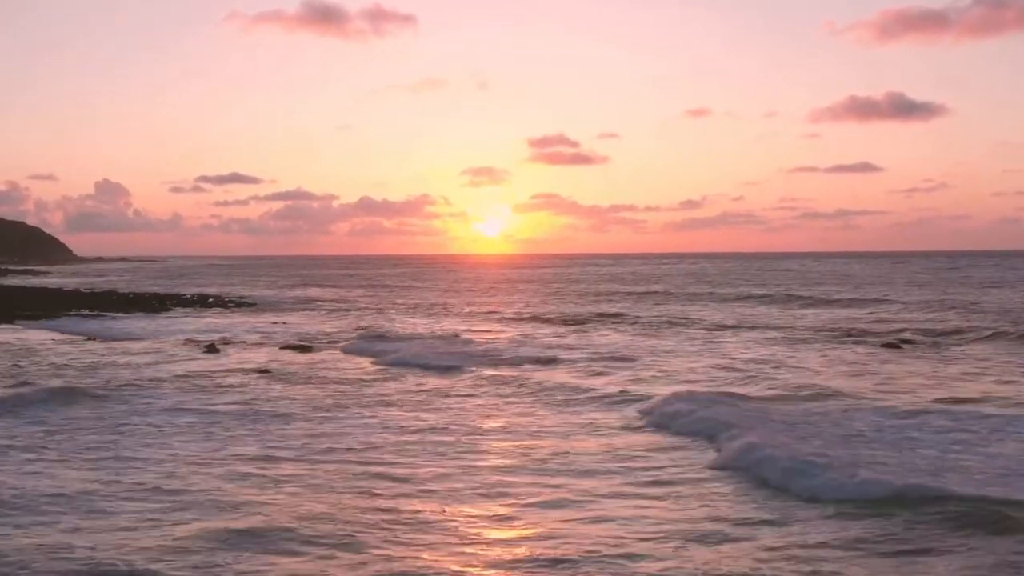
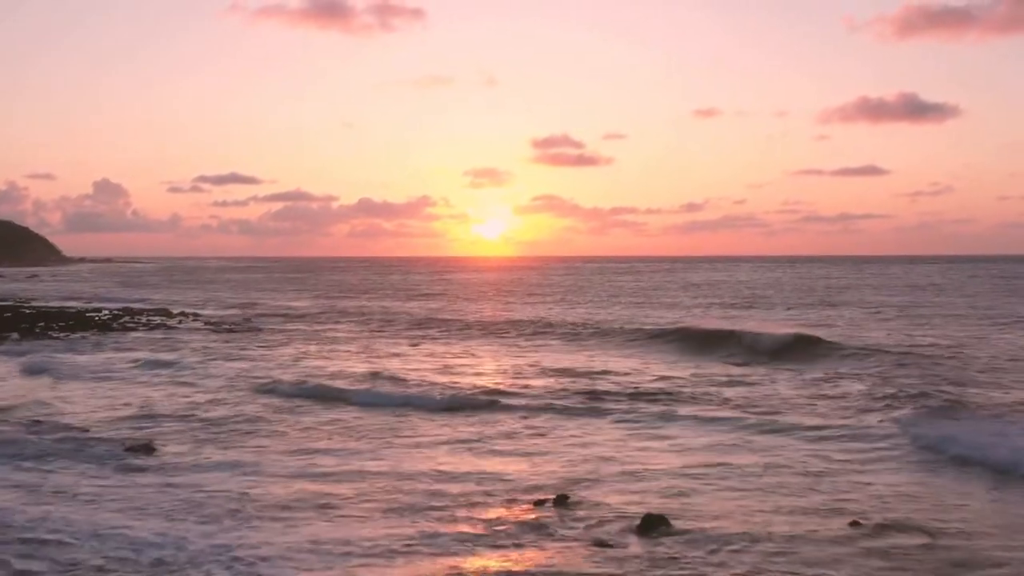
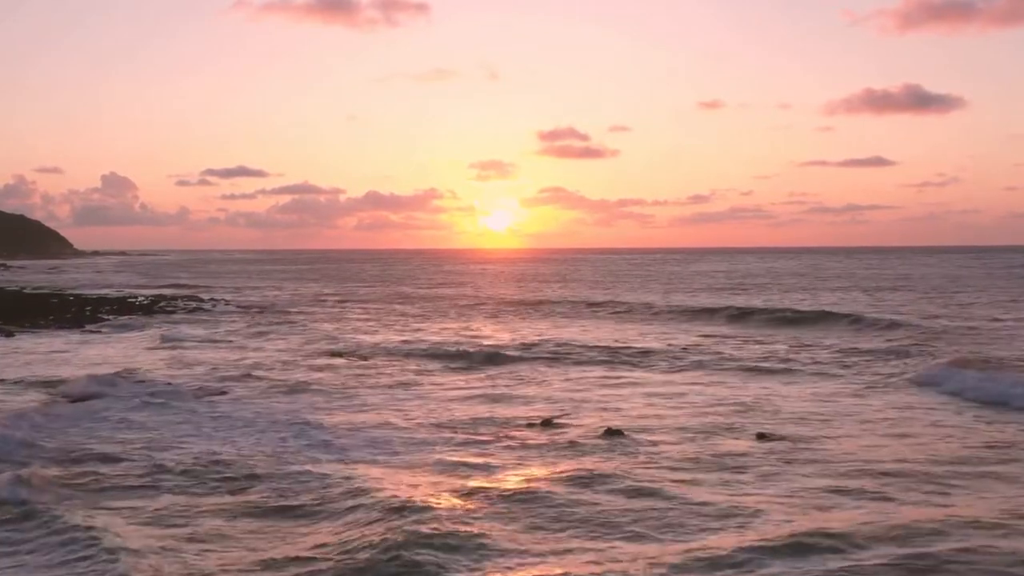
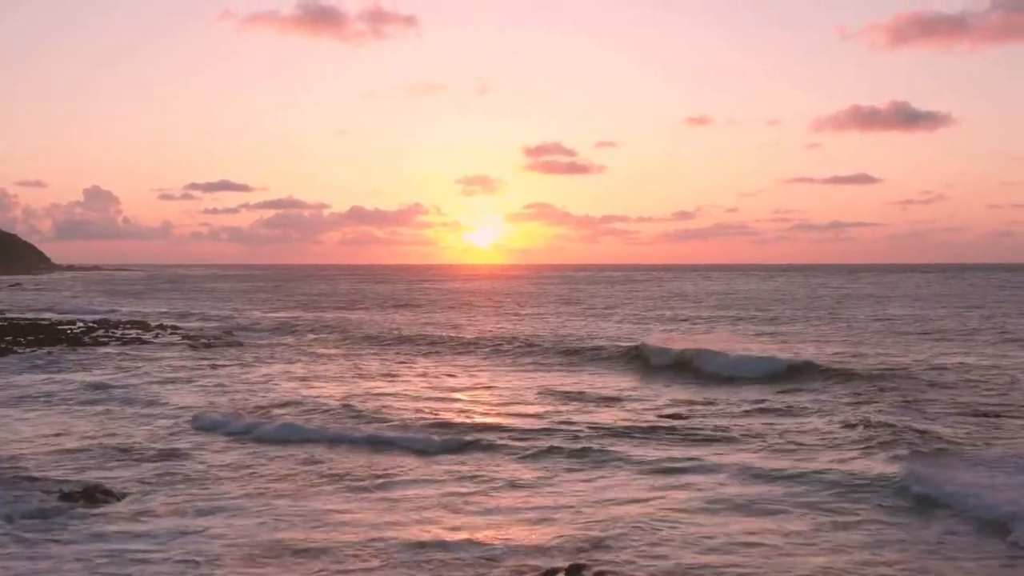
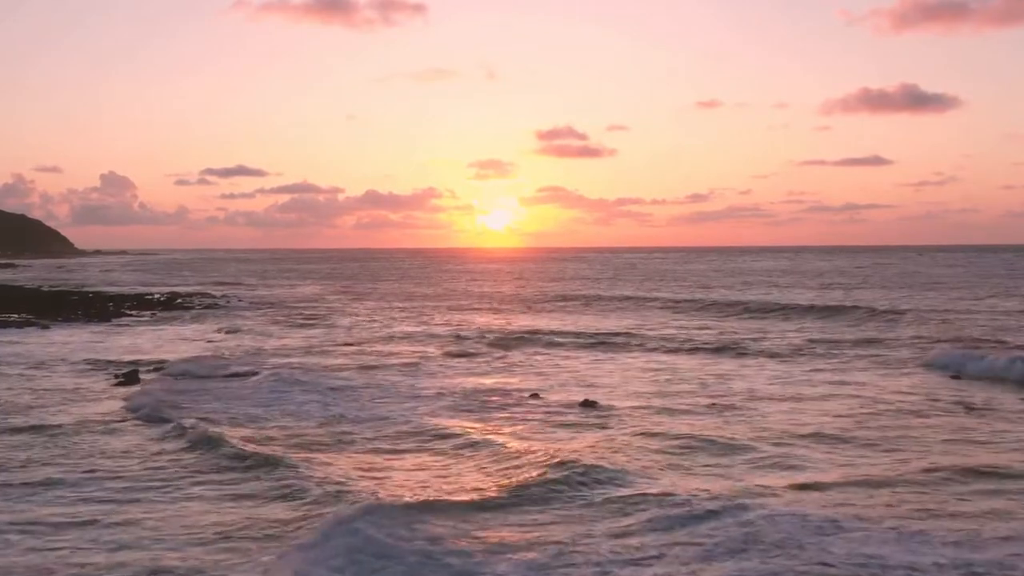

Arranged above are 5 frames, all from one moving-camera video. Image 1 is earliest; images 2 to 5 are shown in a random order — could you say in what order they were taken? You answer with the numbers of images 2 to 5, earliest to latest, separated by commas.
5, 3, 2, 4
